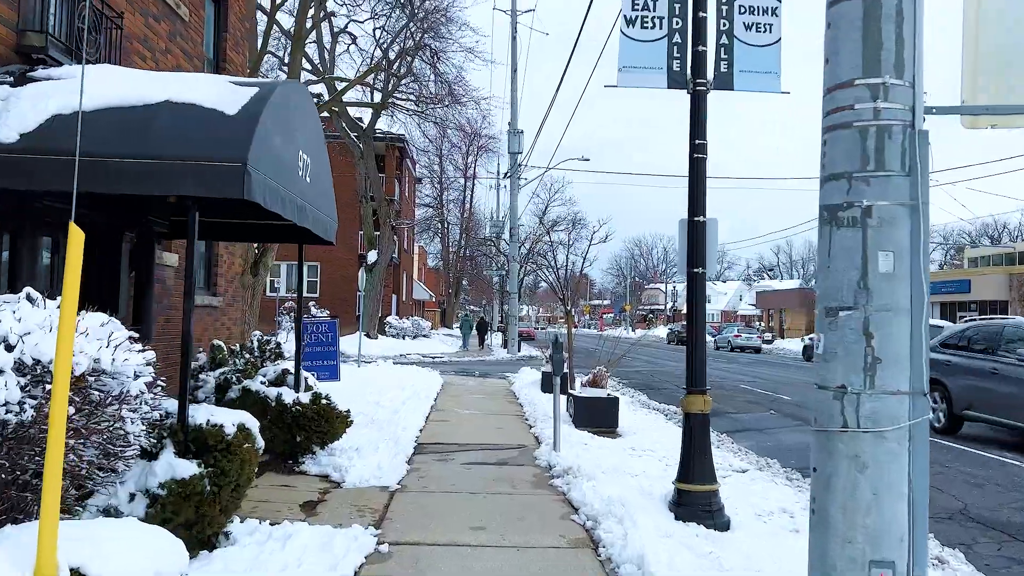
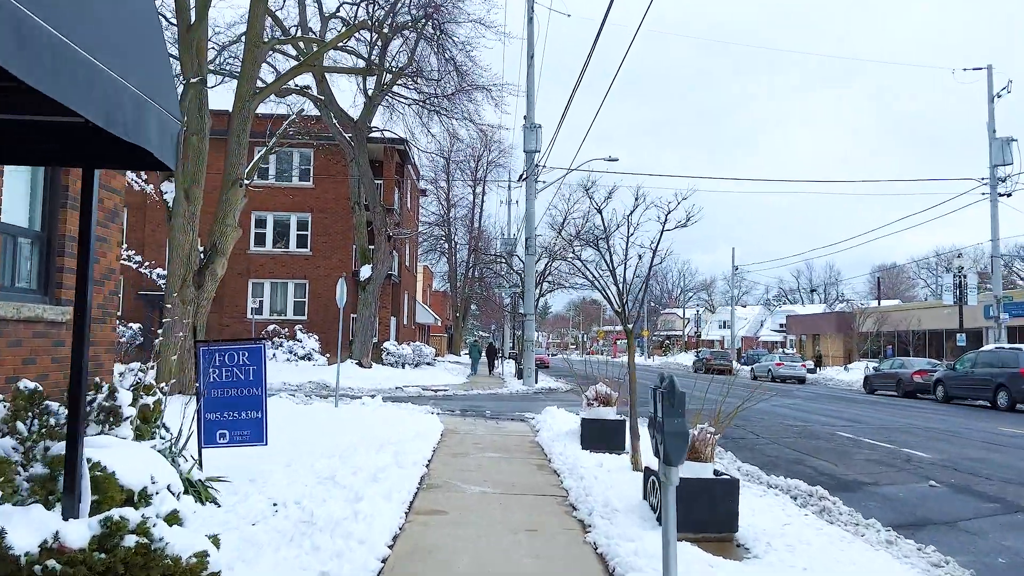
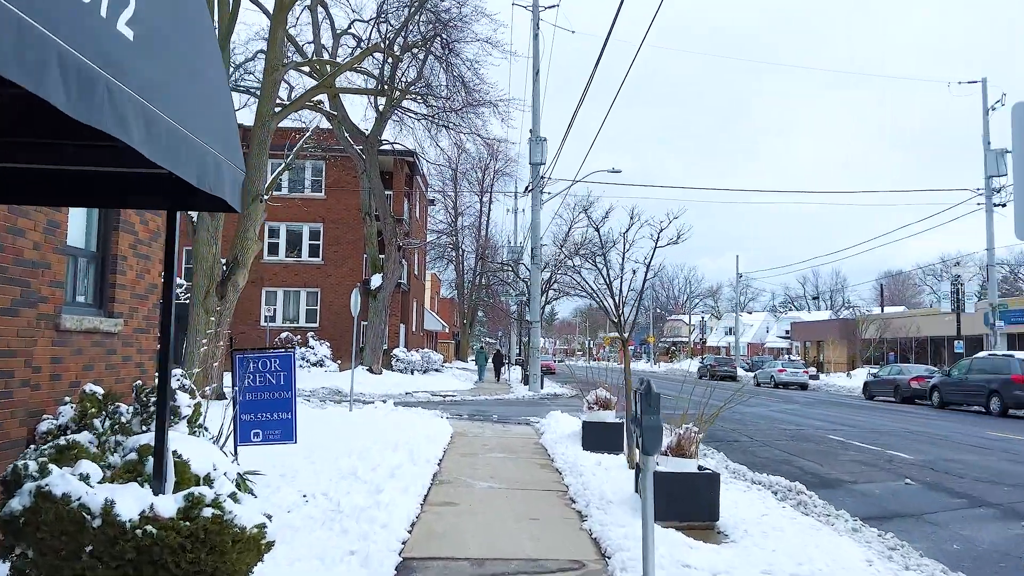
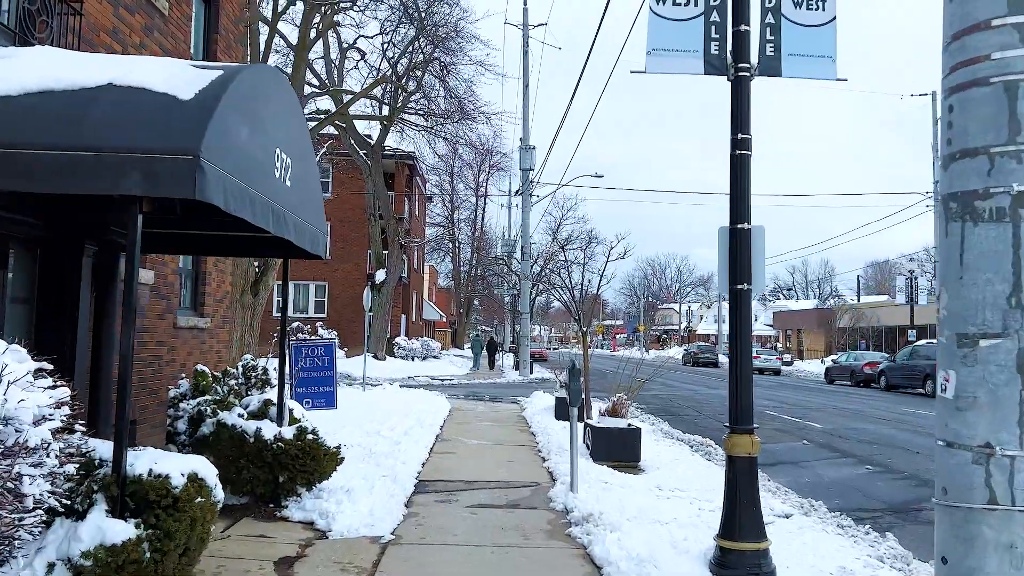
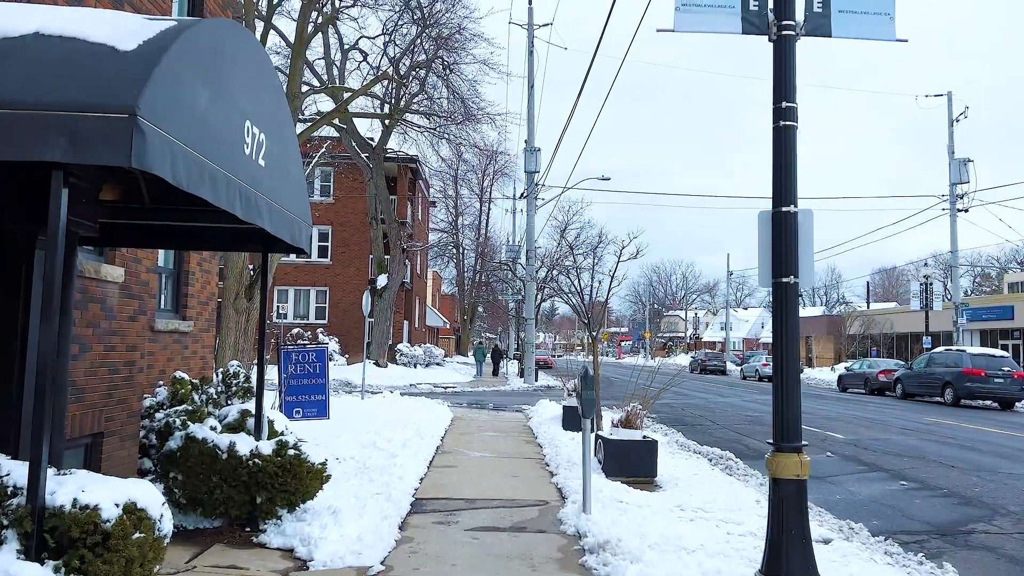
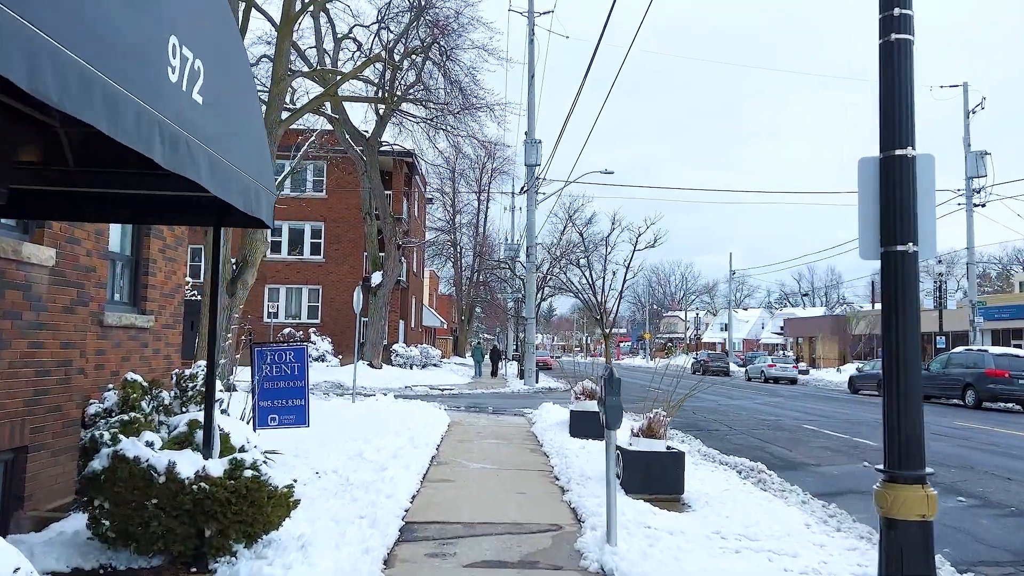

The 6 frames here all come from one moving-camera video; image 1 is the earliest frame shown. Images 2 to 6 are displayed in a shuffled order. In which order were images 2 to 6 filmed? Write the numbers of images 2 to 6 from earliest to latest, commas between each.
4, 5, 6, 3, 2
